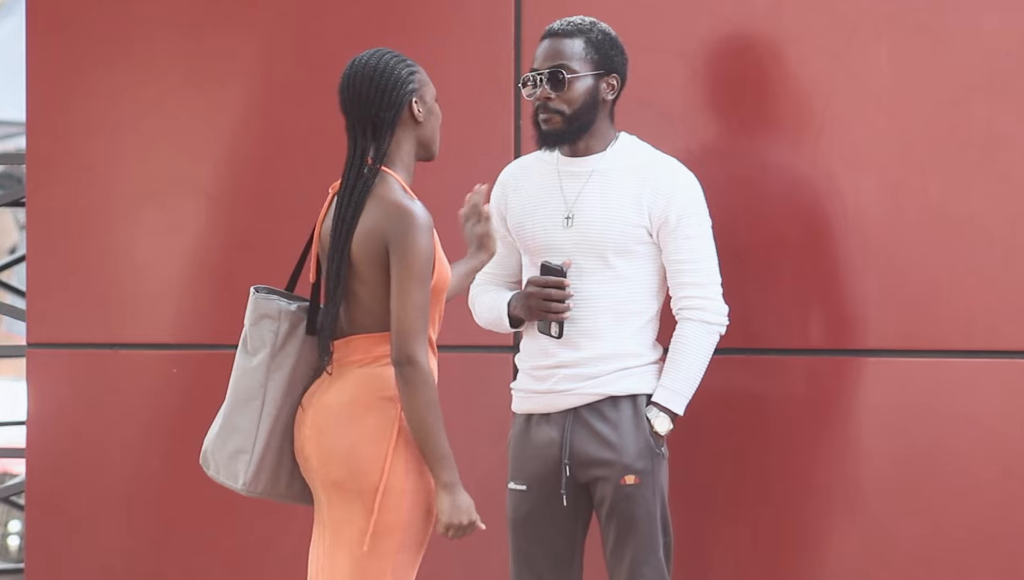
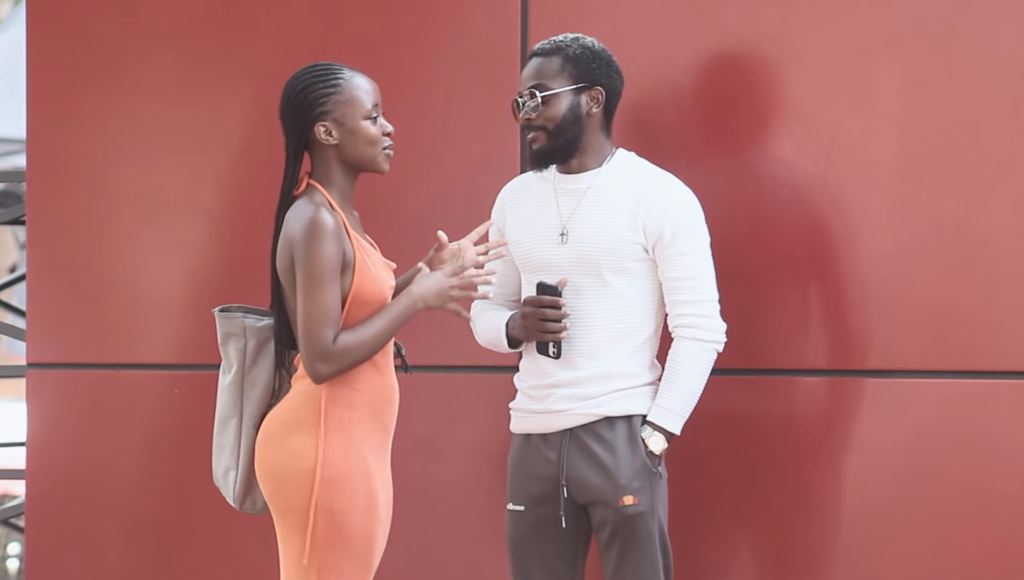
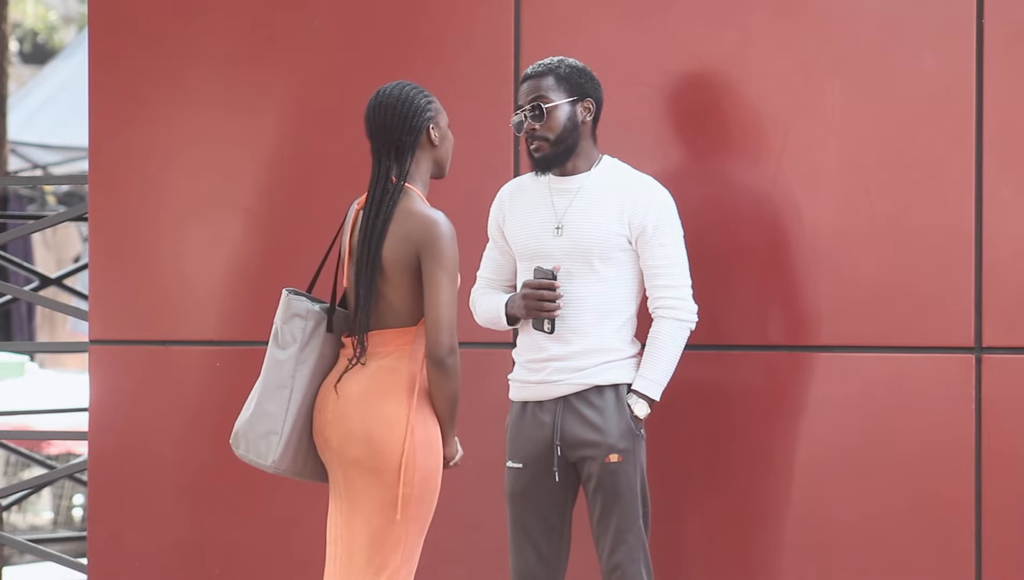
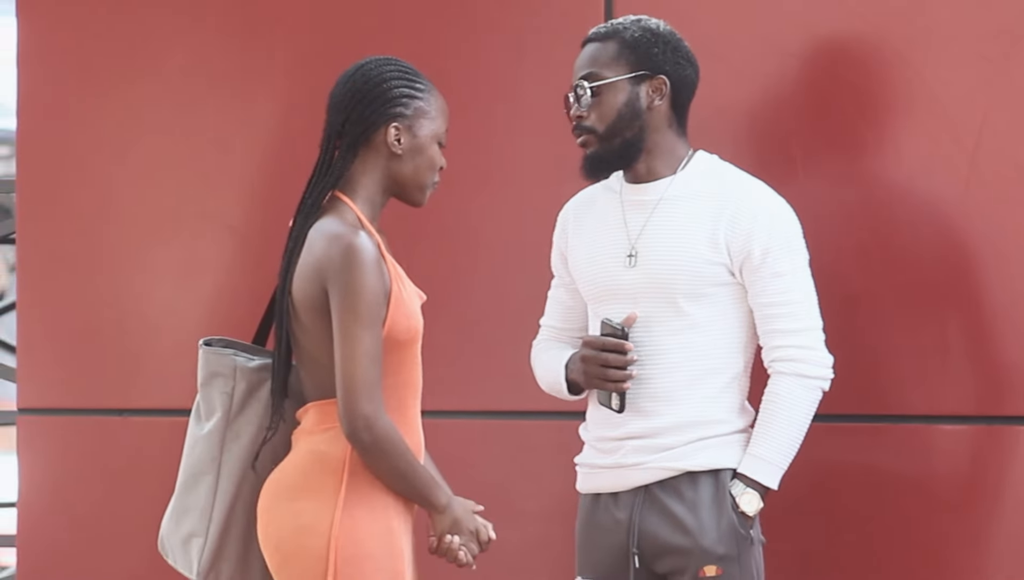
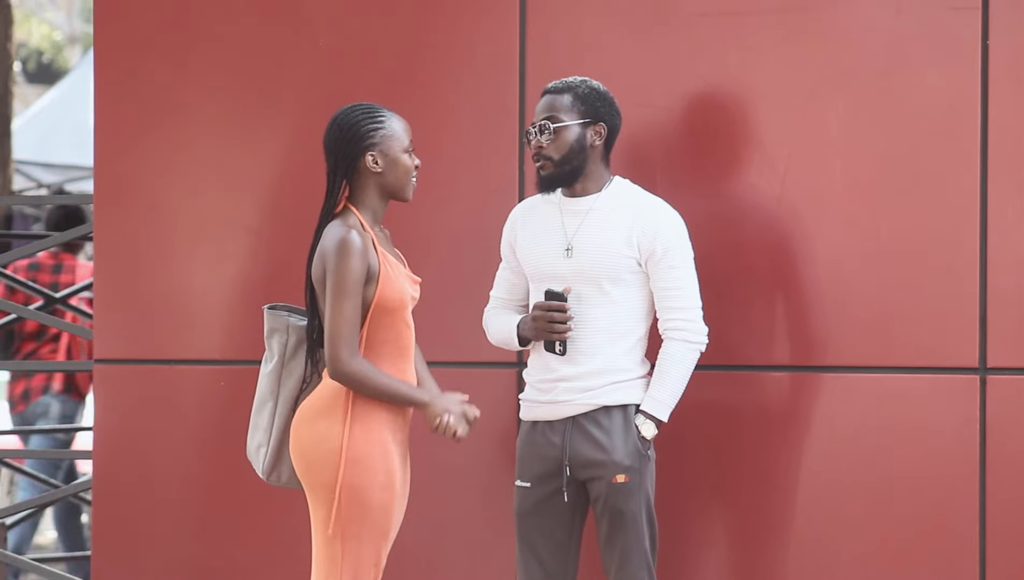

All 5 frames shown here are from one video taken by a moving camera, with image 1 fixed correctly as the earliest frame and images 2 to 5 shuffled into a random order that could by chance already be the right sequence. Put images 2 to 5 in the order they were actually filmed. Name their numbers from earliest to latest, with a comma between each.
3, 2, 5, 4
